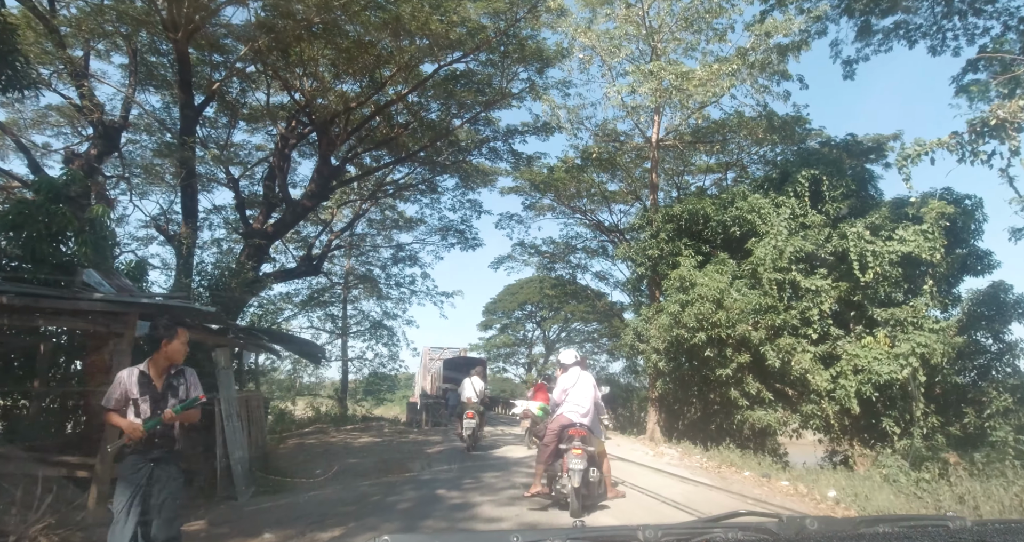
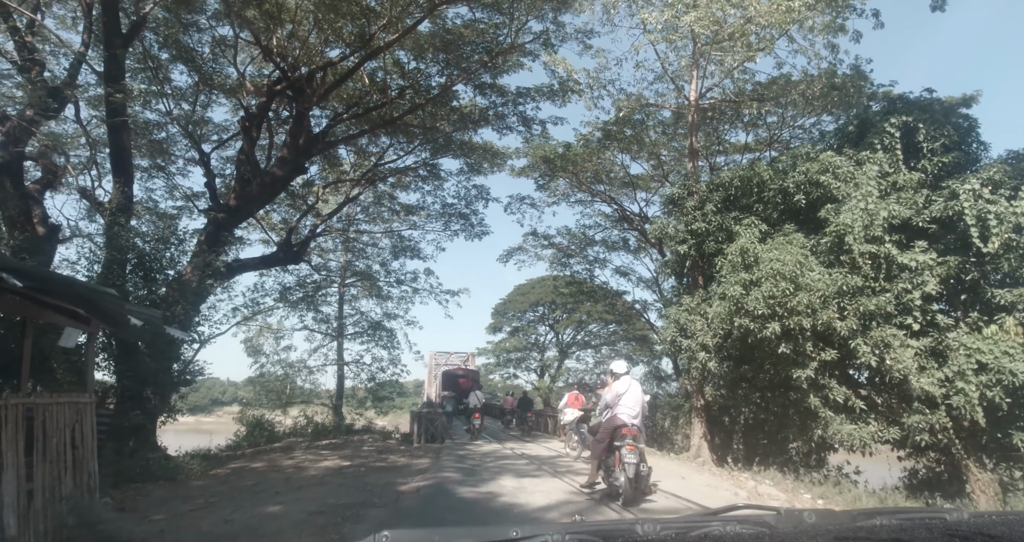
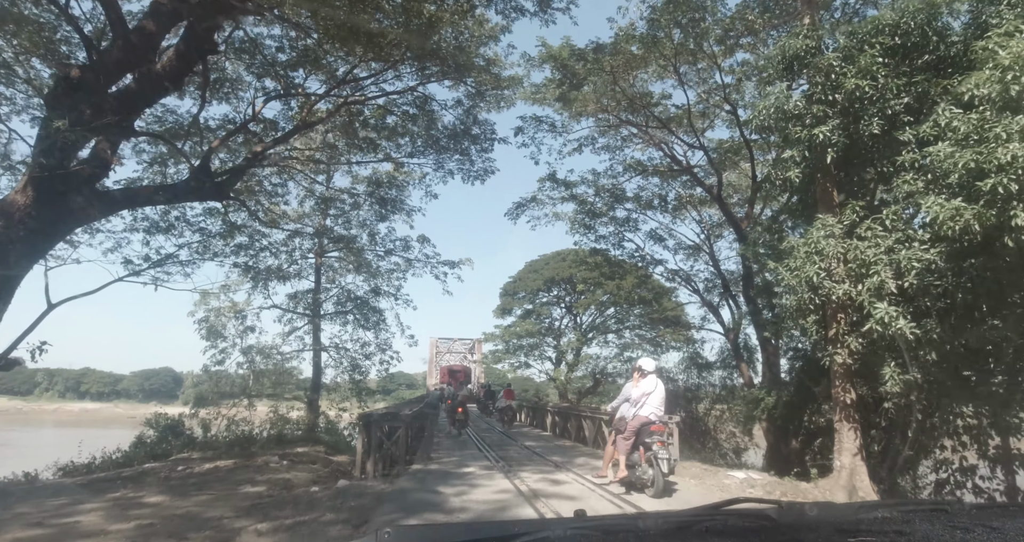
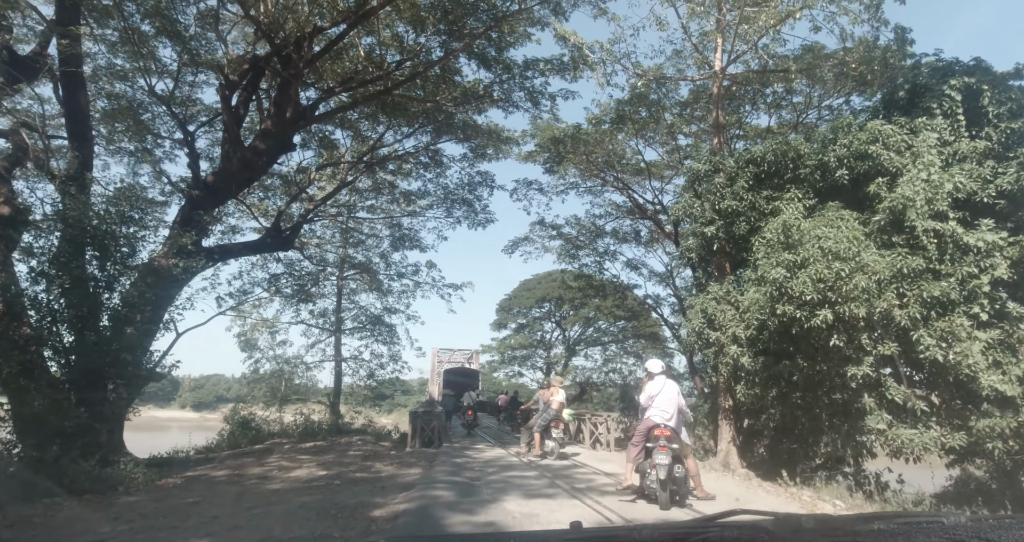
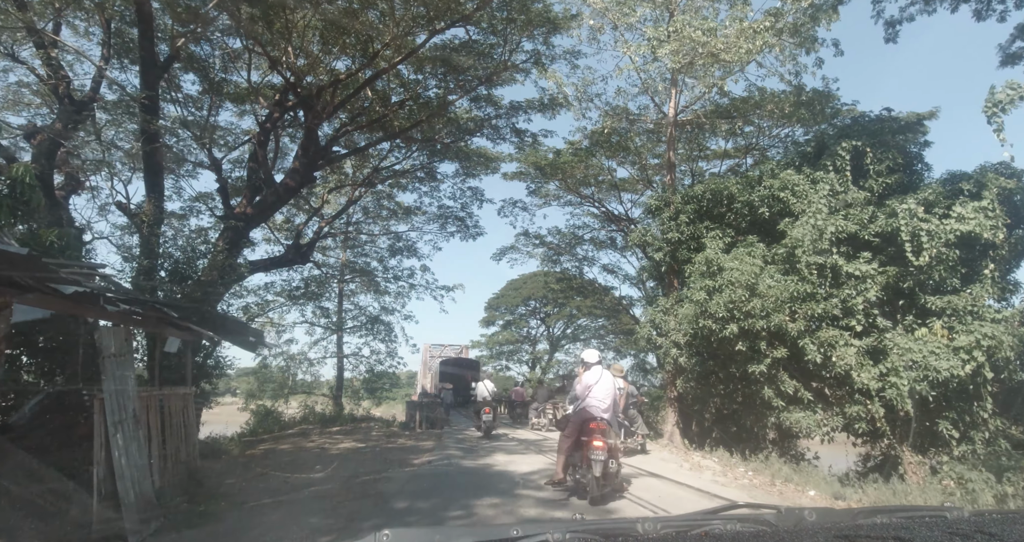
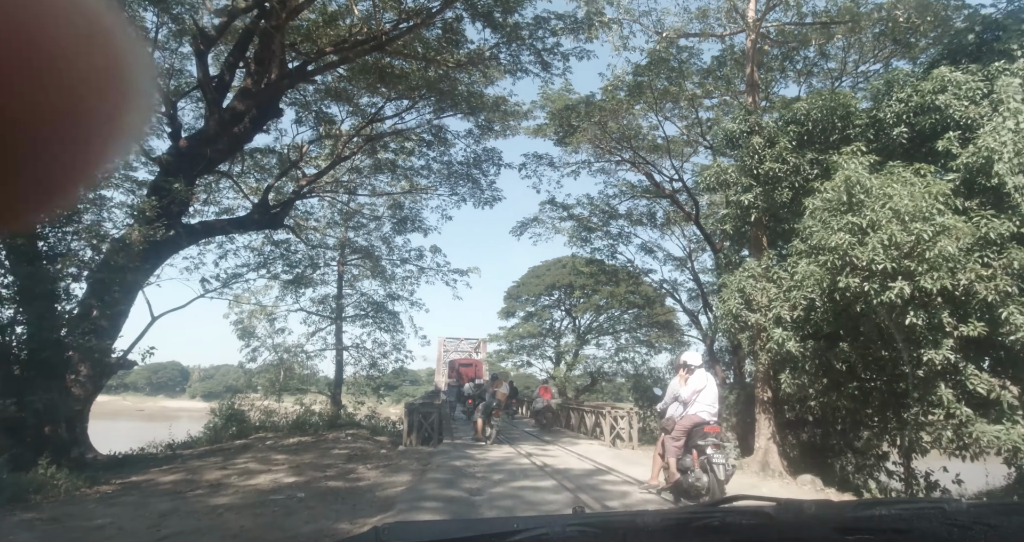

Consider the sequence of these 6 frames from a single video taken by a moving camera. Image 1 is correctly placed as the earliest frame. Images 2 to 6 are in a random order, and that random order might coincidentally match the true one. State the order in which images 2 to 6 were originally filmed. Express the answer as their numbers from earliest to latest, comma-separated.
5, 2, 4, 6, 3
